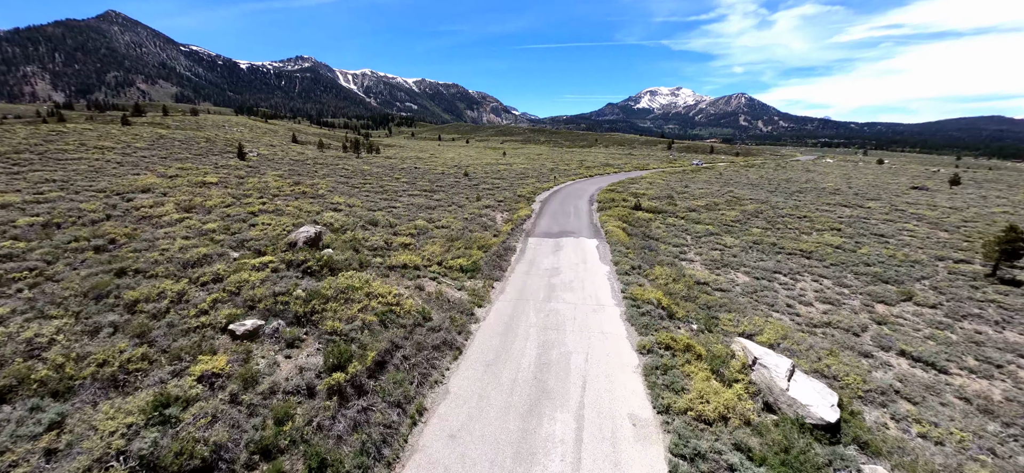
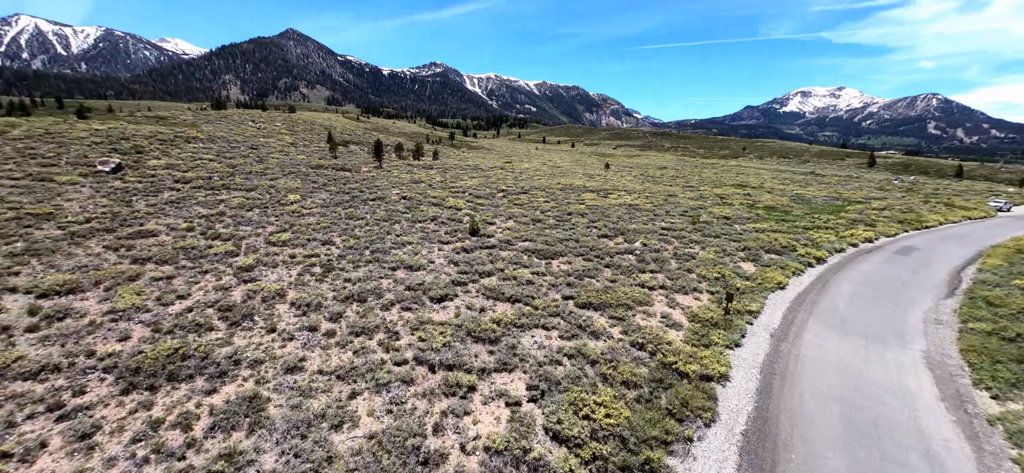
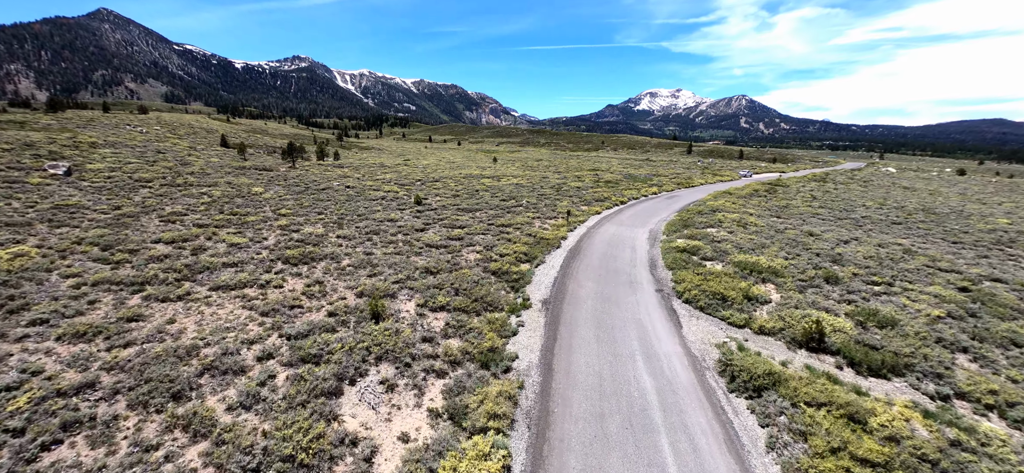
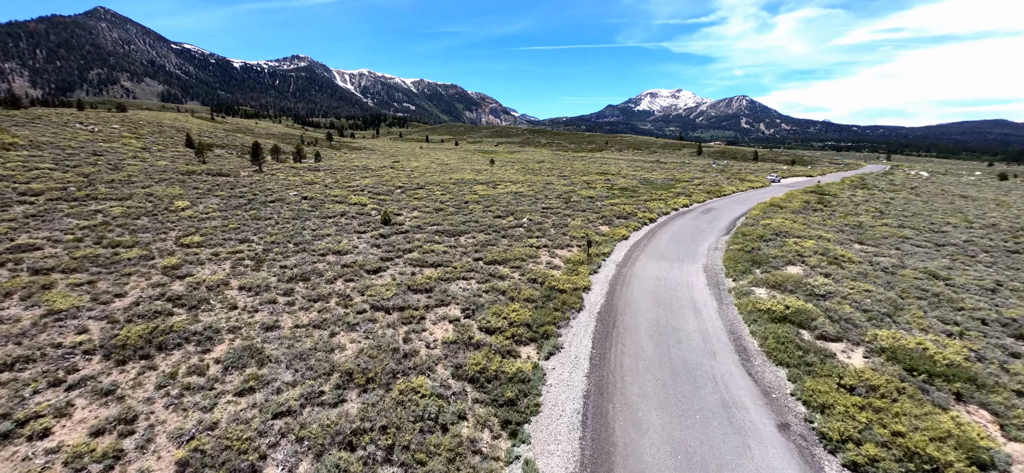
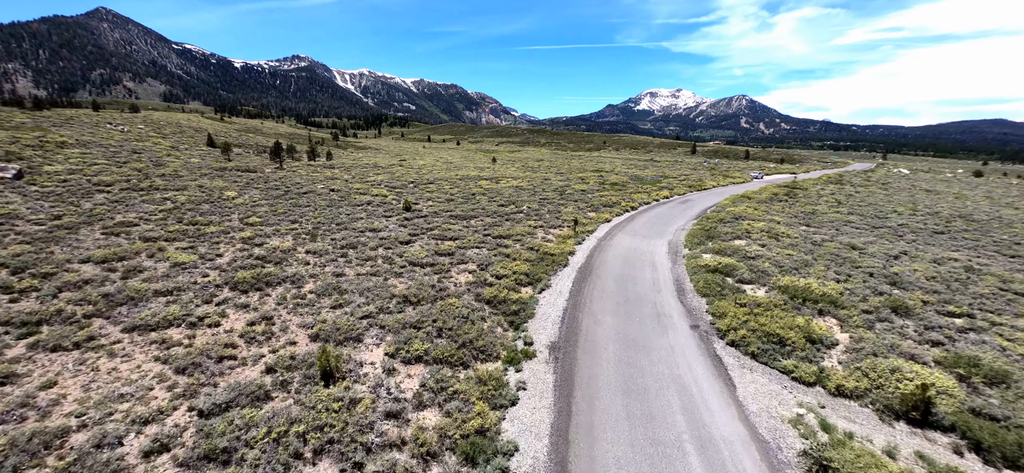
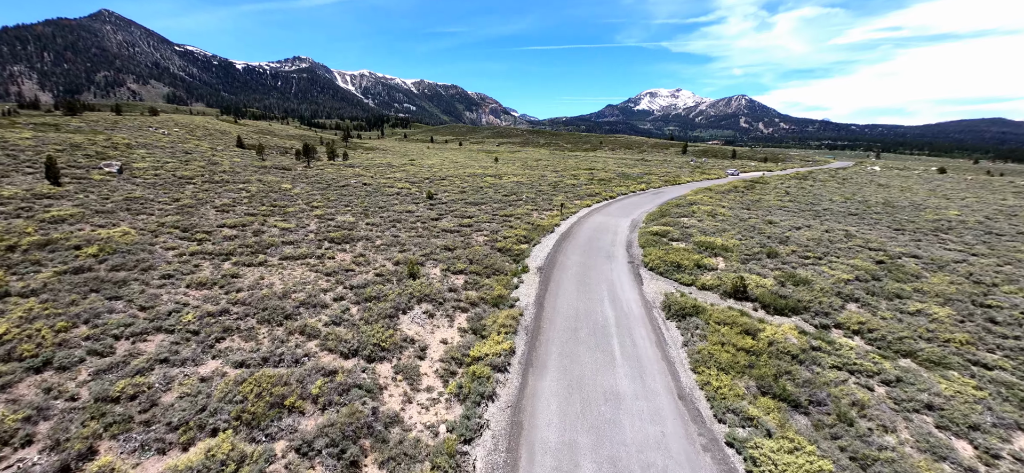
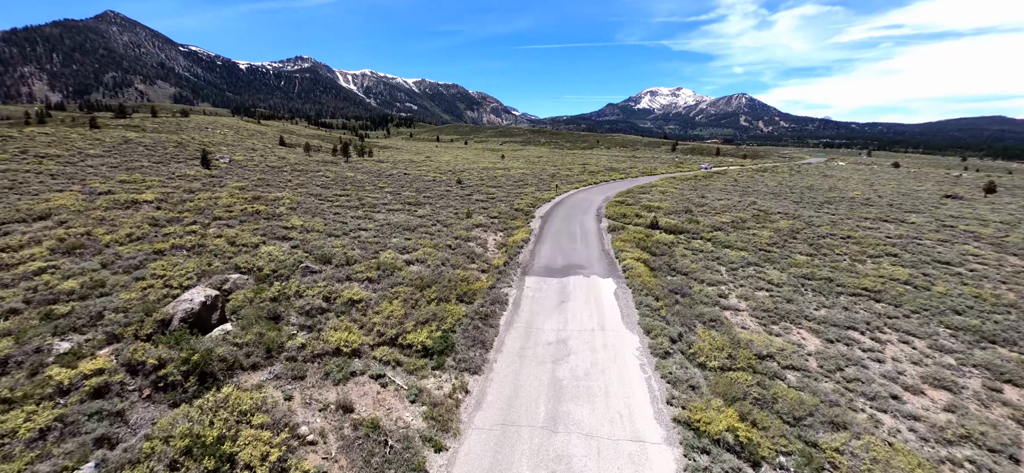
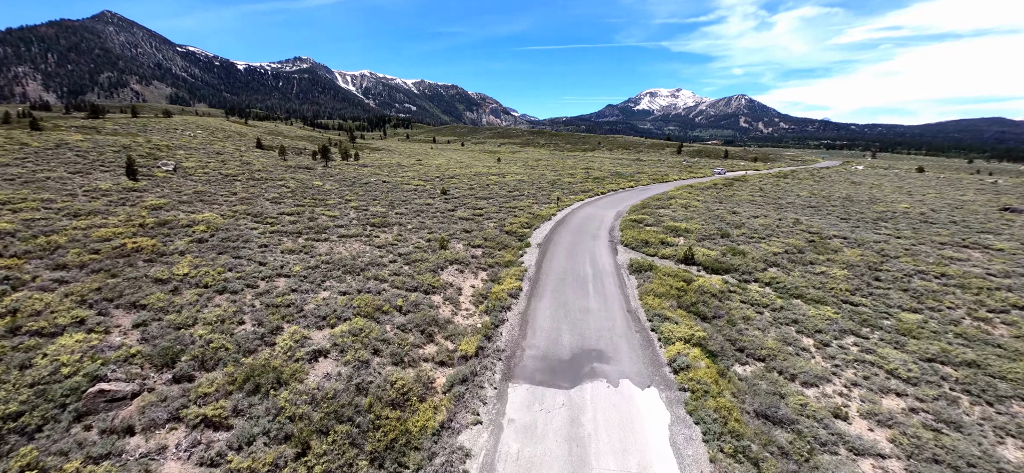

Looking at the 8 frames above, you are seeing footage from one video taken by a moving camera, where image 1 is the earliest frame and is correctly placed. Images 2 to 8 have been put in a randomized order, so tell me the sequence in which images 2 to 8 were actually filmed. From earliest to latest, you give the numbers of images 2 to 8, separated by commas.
7, 8, 6, 3, 5, 4, 2
